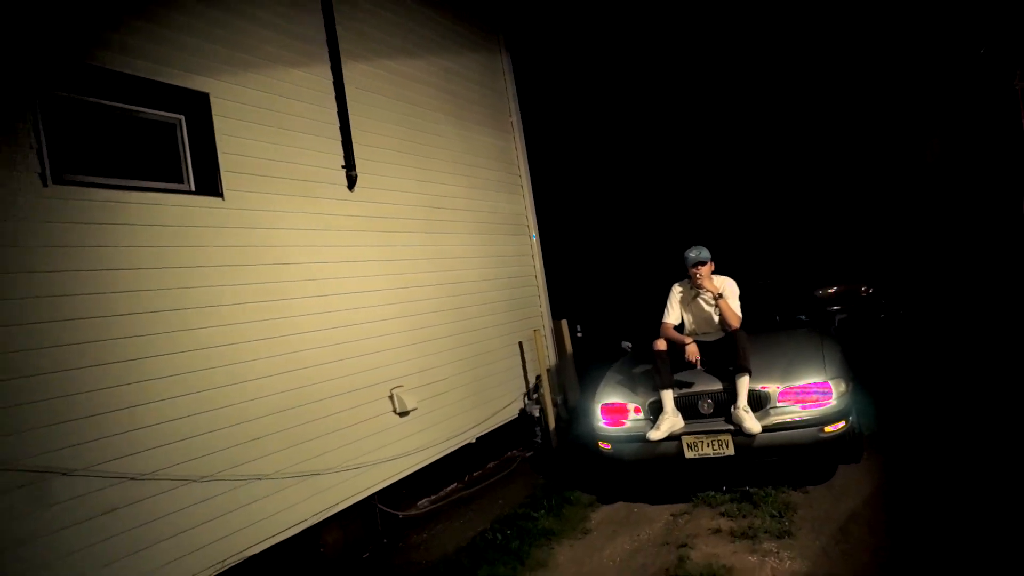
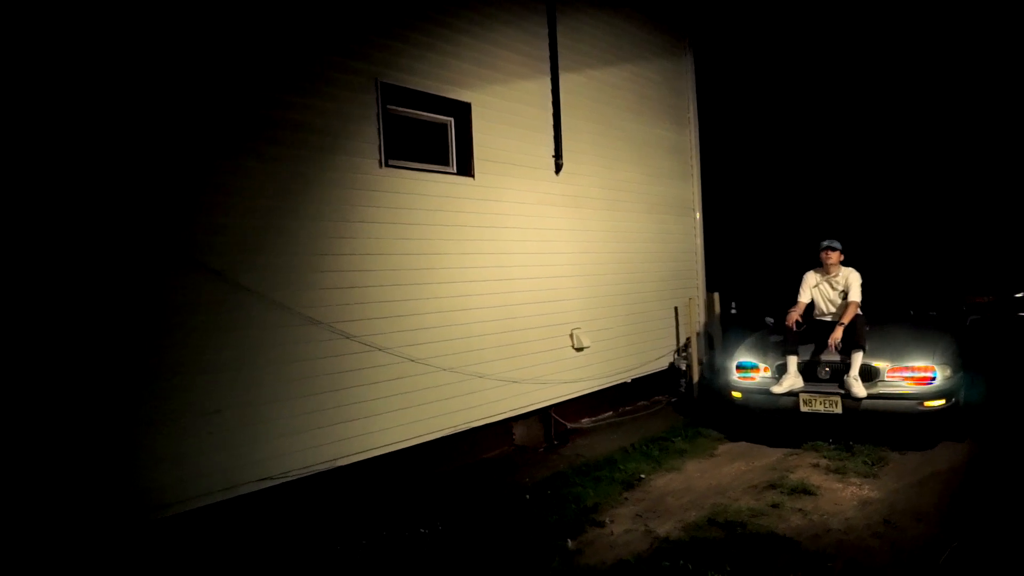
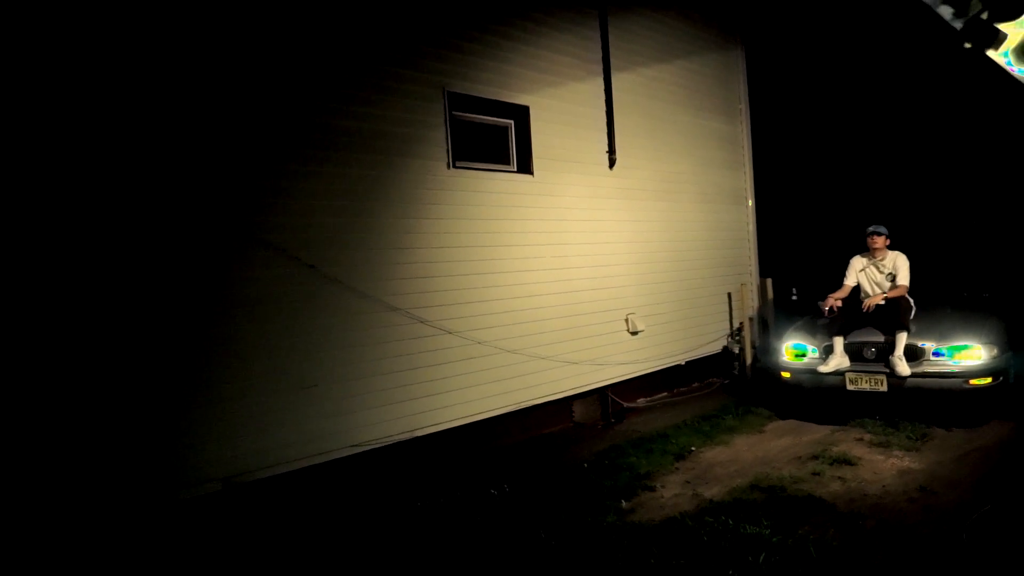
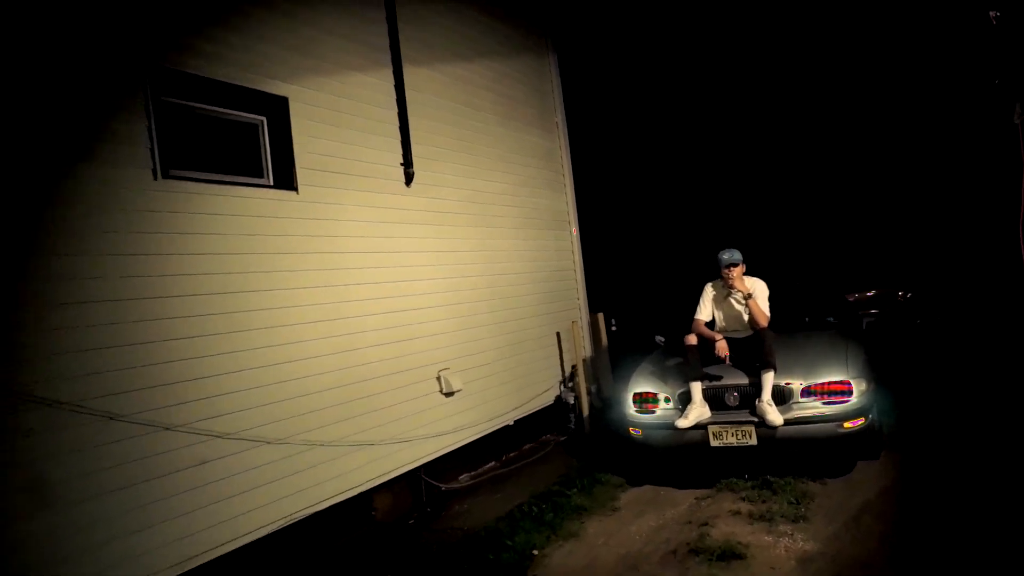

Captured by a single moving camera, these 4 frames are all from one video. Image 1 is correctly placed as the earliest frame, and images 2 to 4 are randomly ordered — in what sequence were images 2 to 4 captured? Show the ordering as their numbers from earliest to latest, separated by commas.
4, 2, 3
